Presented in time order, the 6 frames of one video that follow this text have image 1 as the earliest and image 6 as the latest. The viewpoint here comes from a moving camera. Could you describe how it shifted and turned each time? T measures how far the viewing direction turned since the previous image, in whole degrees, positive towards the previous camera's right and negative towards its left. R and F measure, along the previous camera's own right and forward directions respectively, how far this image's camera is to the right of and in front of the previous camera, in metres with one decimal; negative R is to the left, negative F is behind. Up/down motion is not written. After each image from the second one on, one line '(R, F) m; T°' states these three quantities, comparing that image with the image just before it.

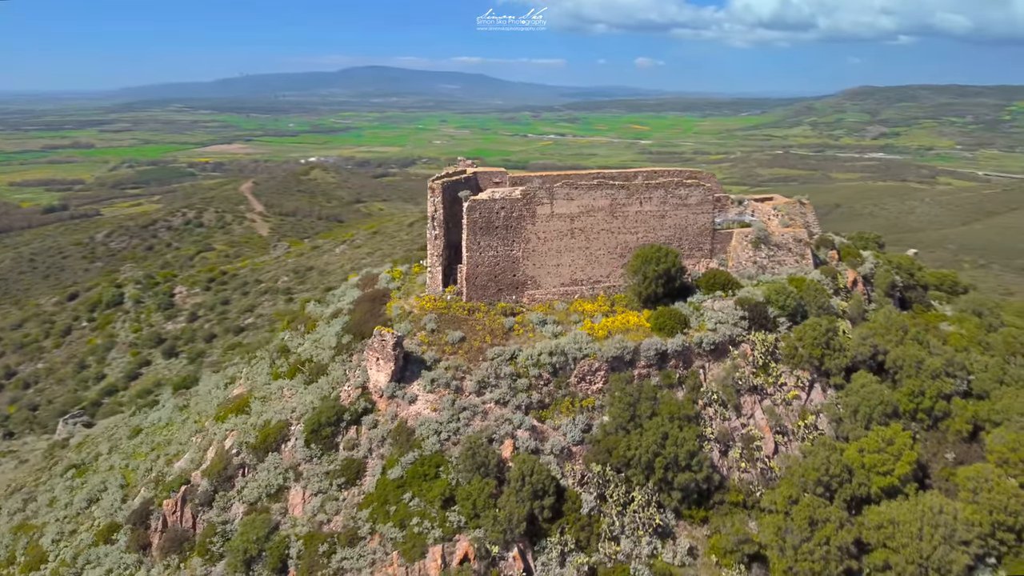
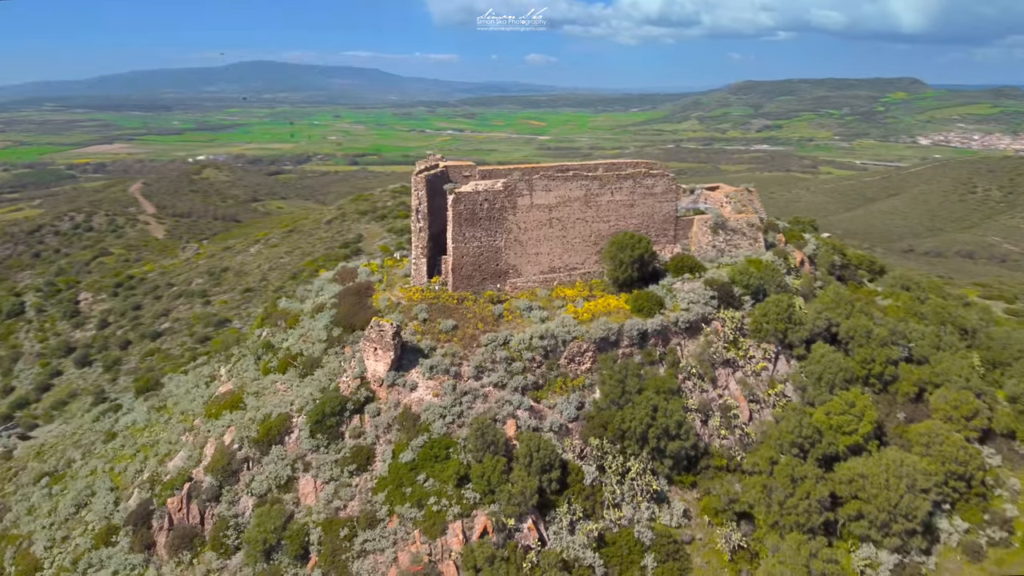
(-1.8, -0.6) m; +7°
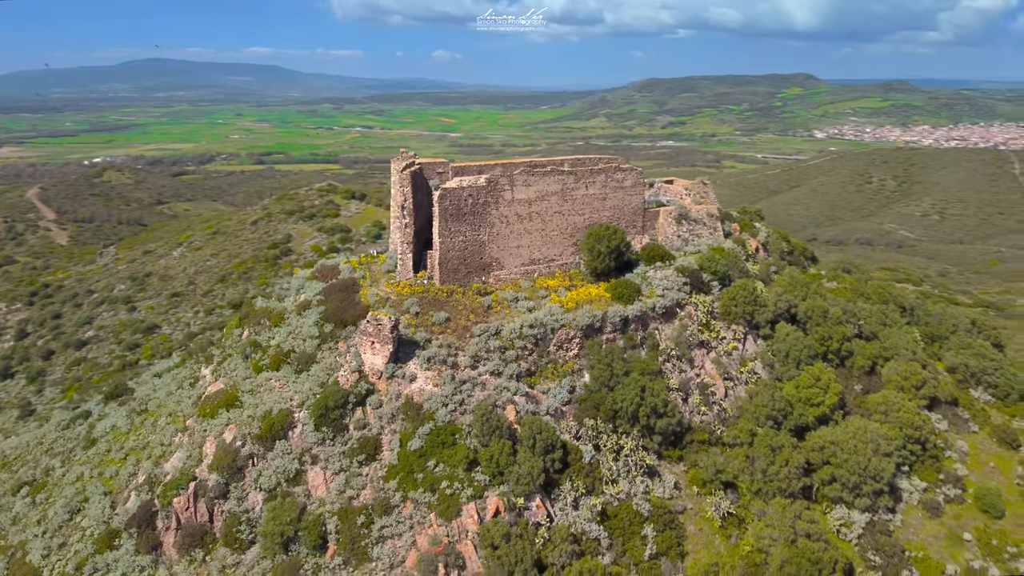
(-1.6, -0.6) m; +6°
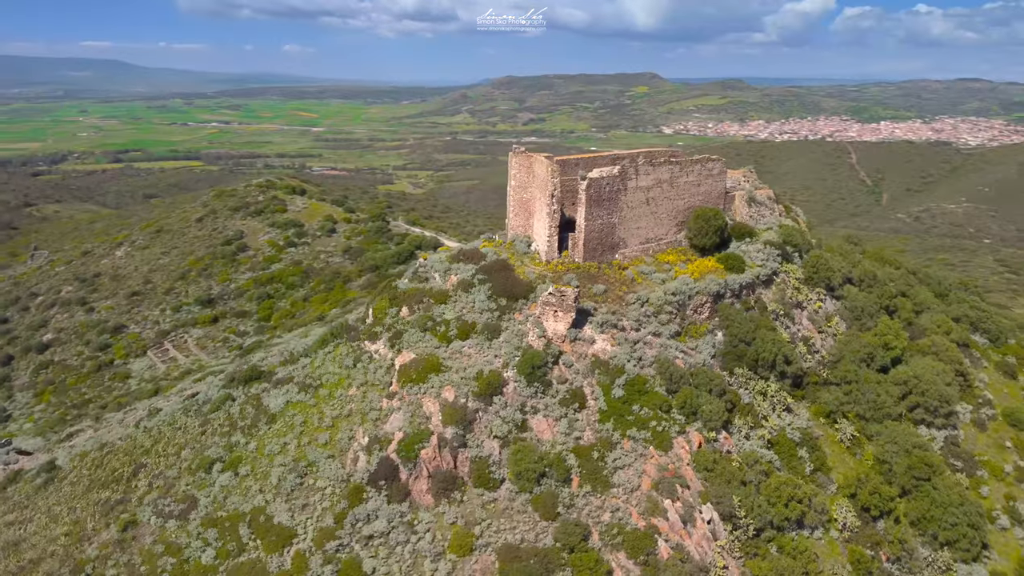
(-6.9, -2.4) m; +10°
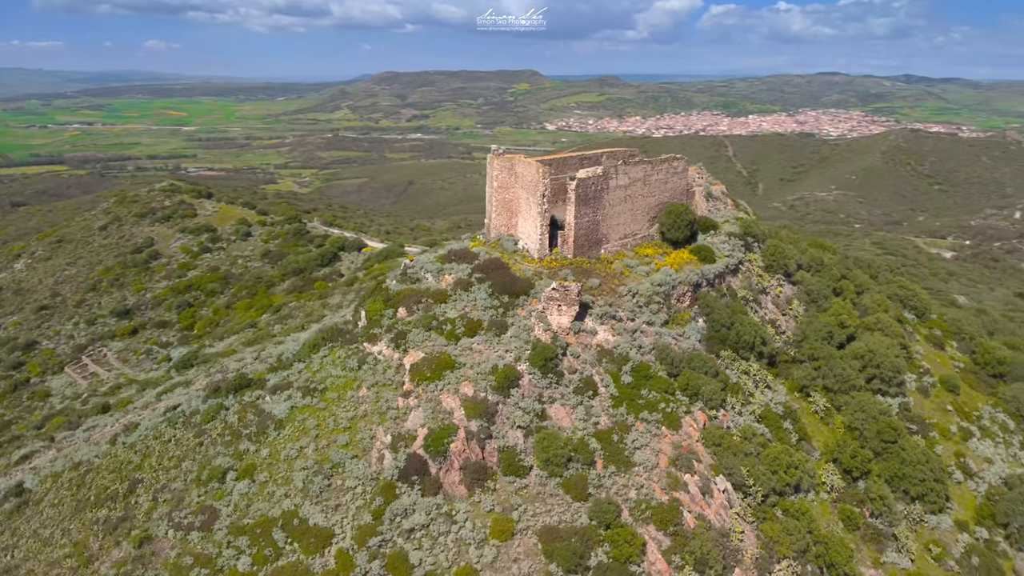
(-3.0, -0.7) m; +8°
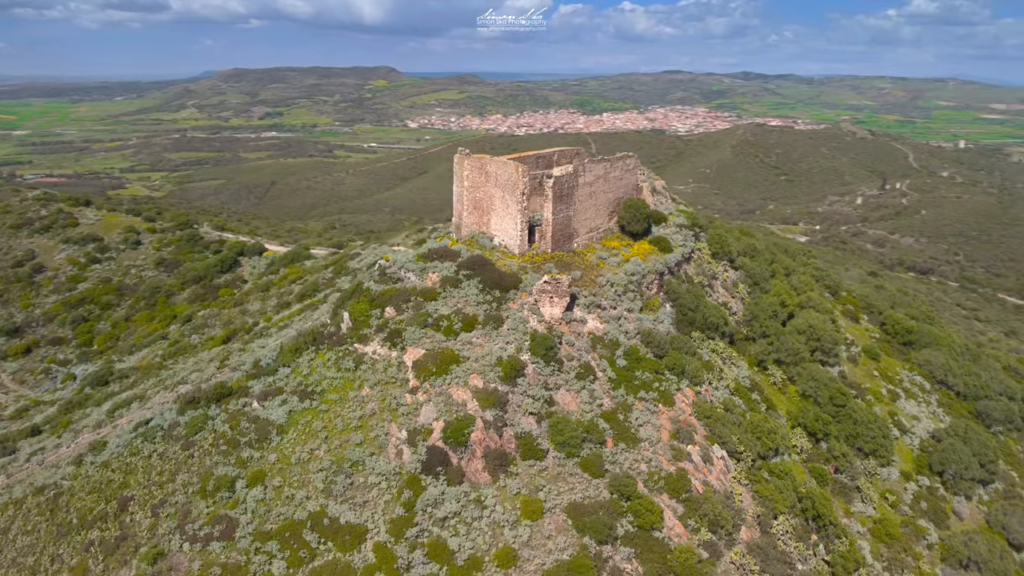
(-3.5, -0.7) m; +10°
